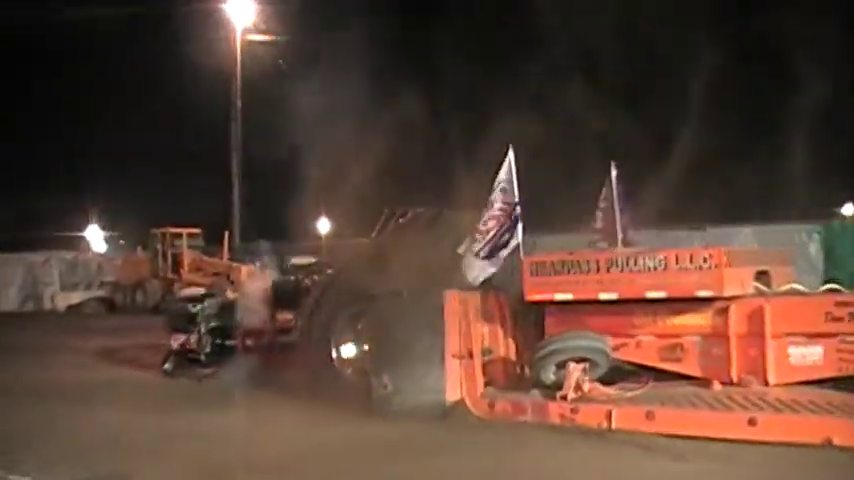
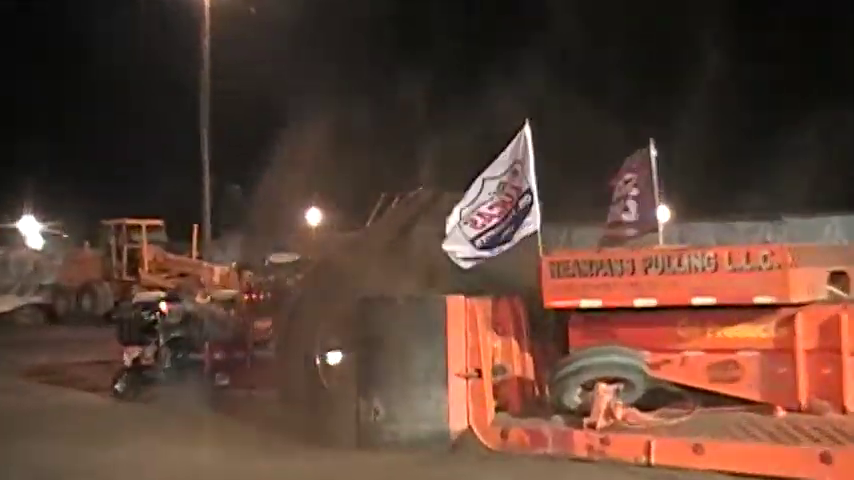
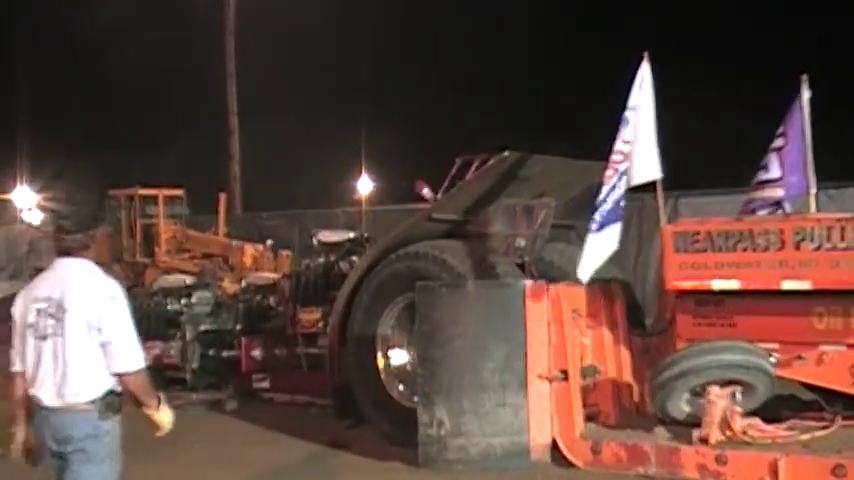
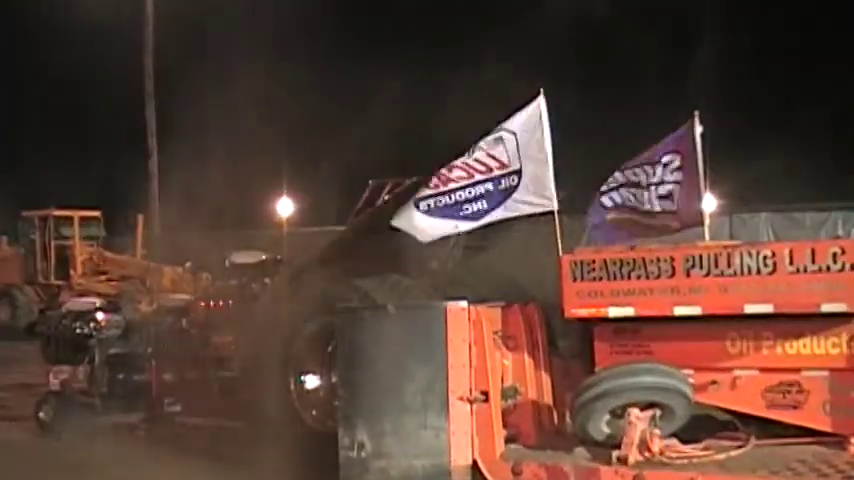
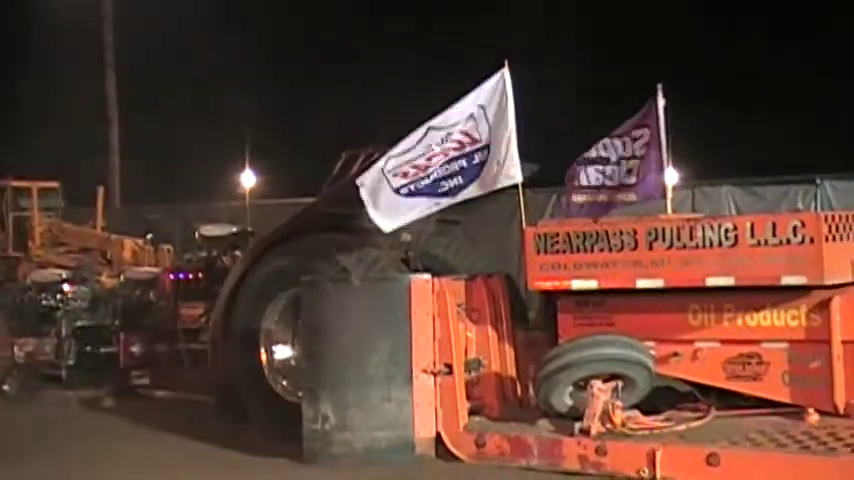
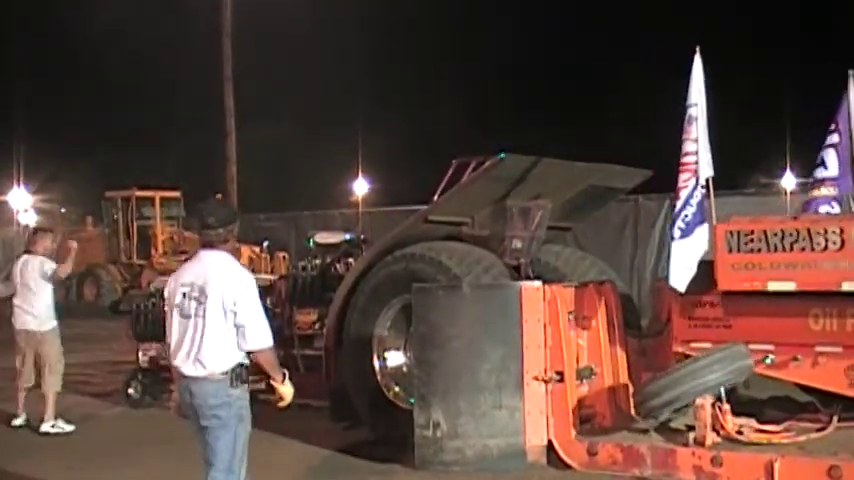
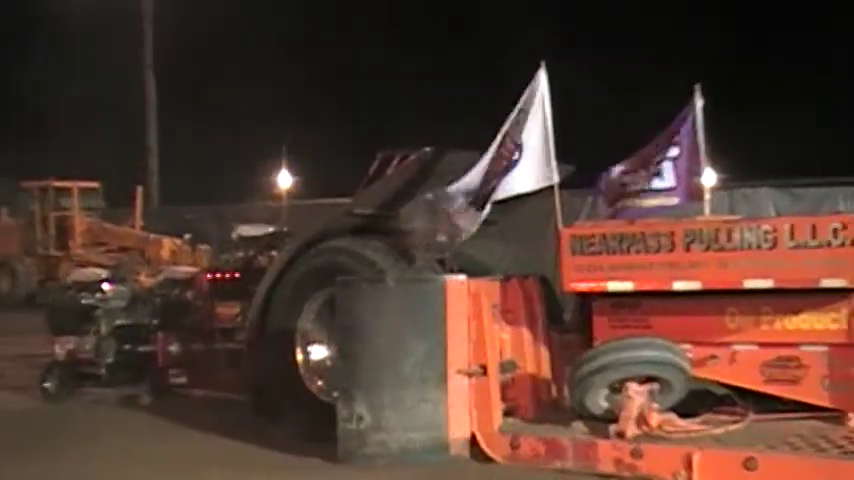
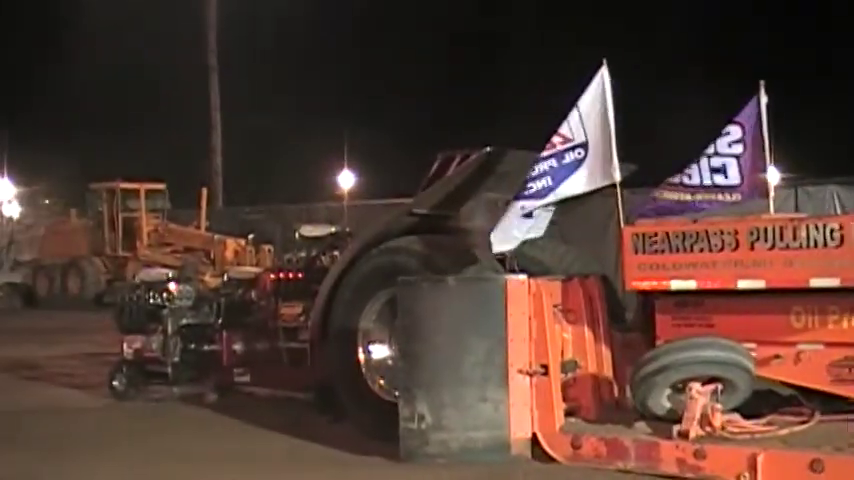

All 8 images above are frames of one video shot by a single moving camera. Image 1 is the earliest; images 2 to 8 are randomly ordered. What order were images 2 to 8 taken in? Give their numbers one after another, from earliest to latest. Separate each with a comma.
2, 4, 5, 7, 8, 3, 6
